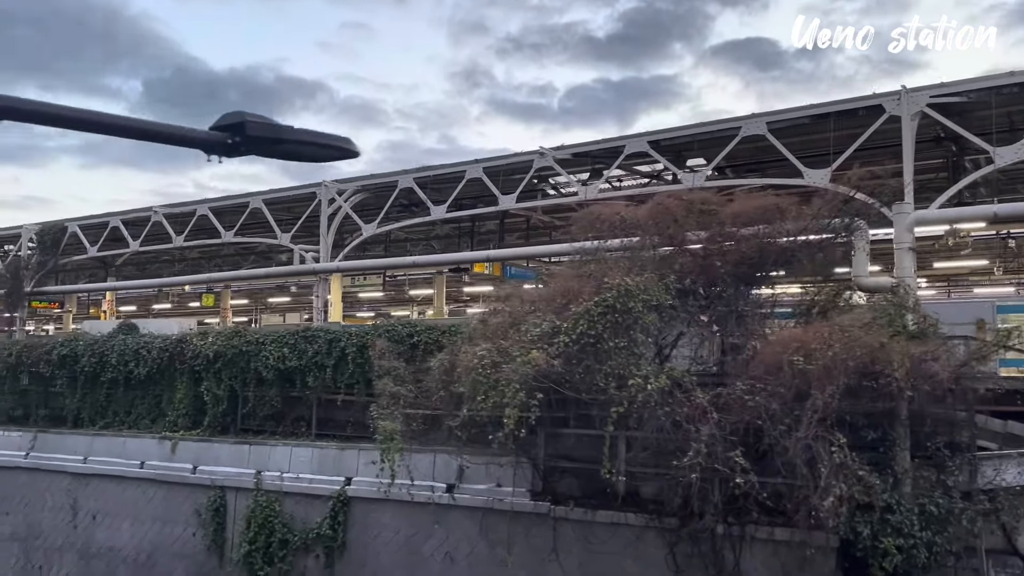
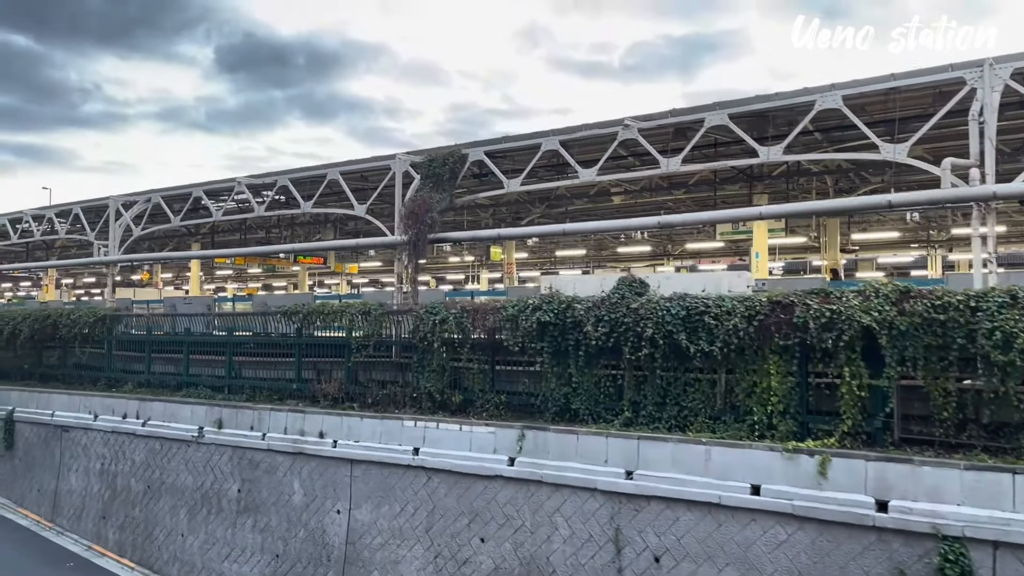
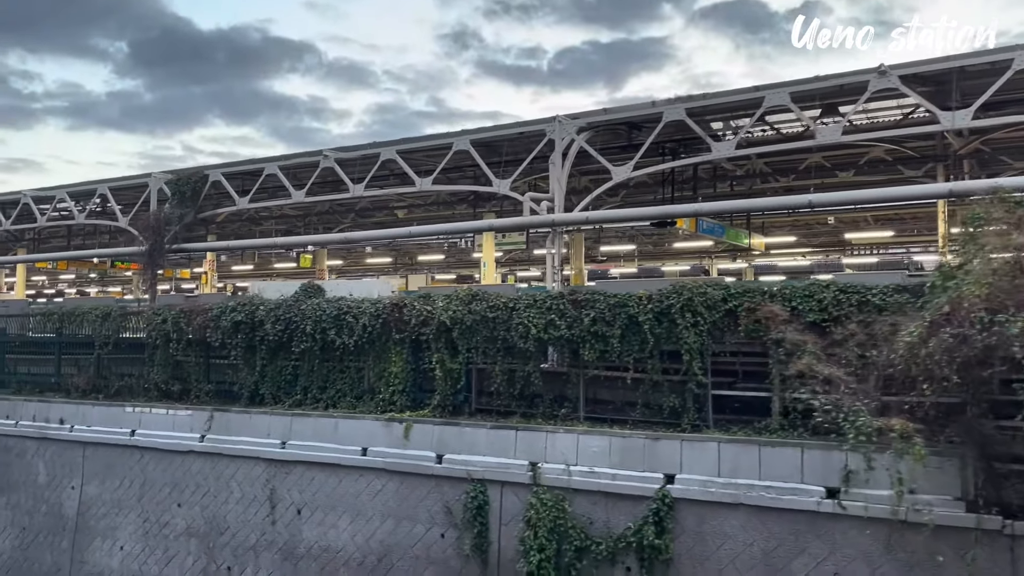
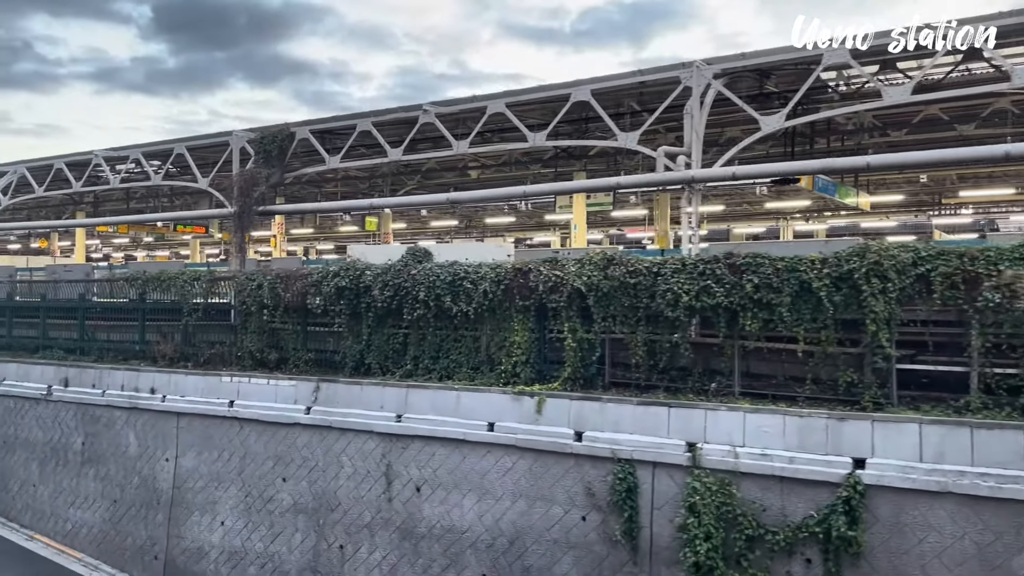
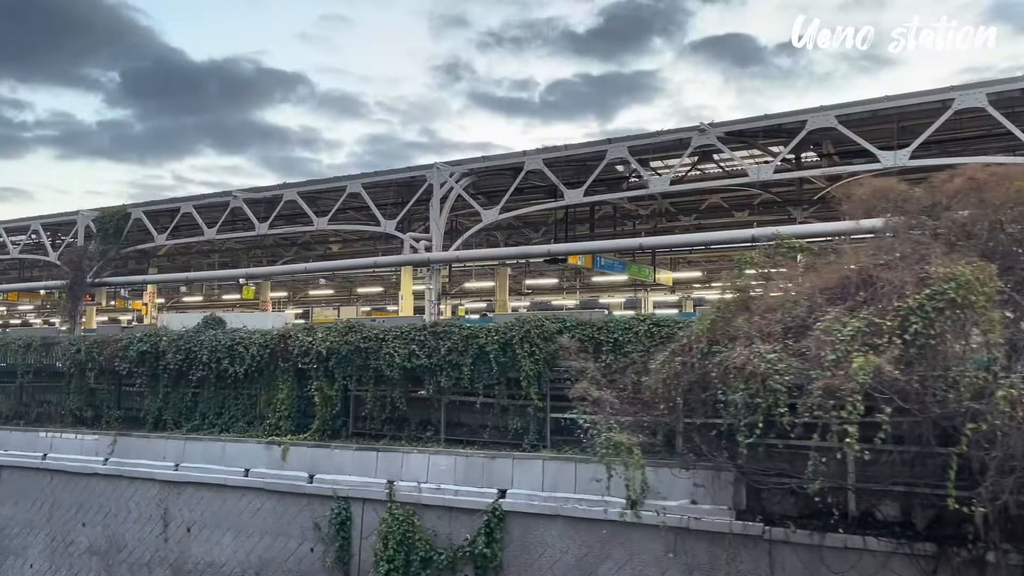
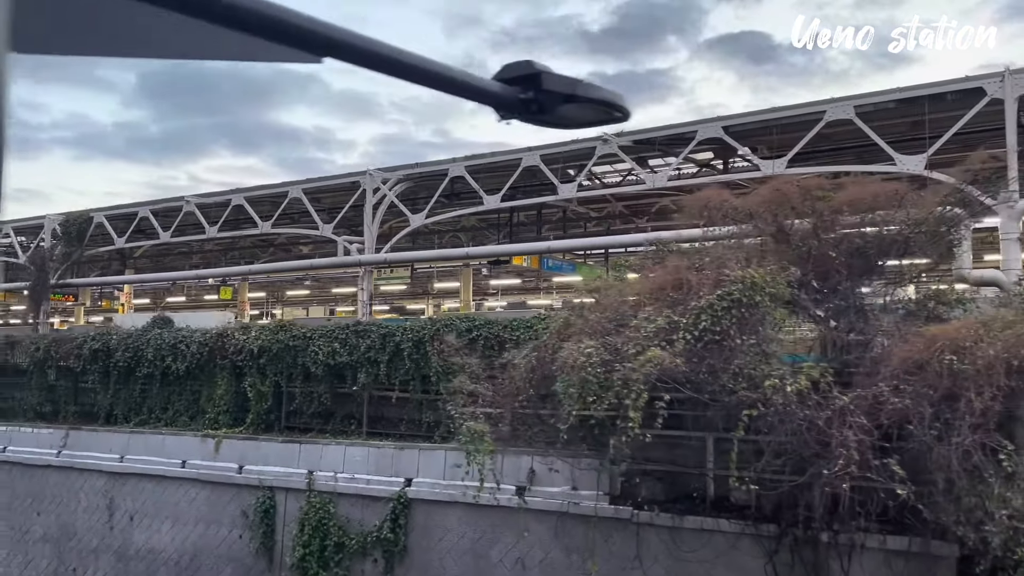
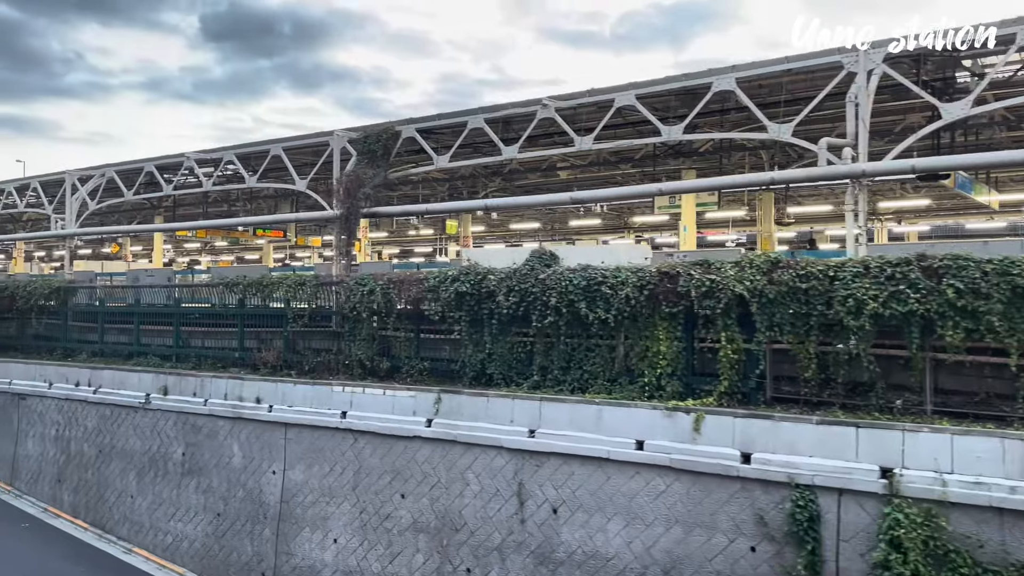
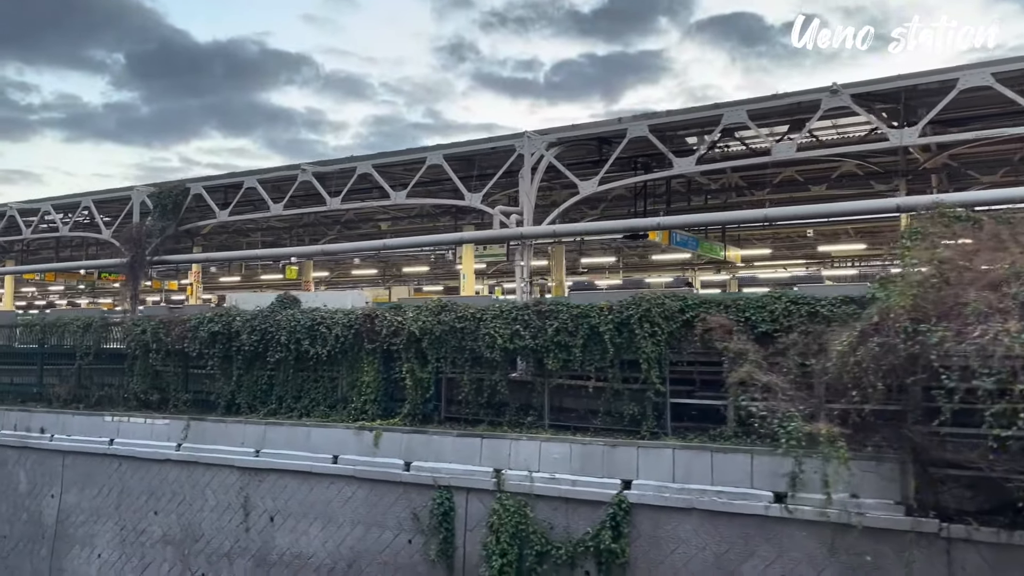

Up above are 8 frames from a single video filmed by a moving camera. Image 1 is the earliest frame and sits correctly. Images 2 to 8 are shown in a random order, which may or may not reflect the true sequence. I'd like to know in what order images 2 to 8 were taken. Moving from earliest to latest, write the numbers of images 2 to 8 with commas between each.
6, 5, 8, 3, 4, 7, 2
